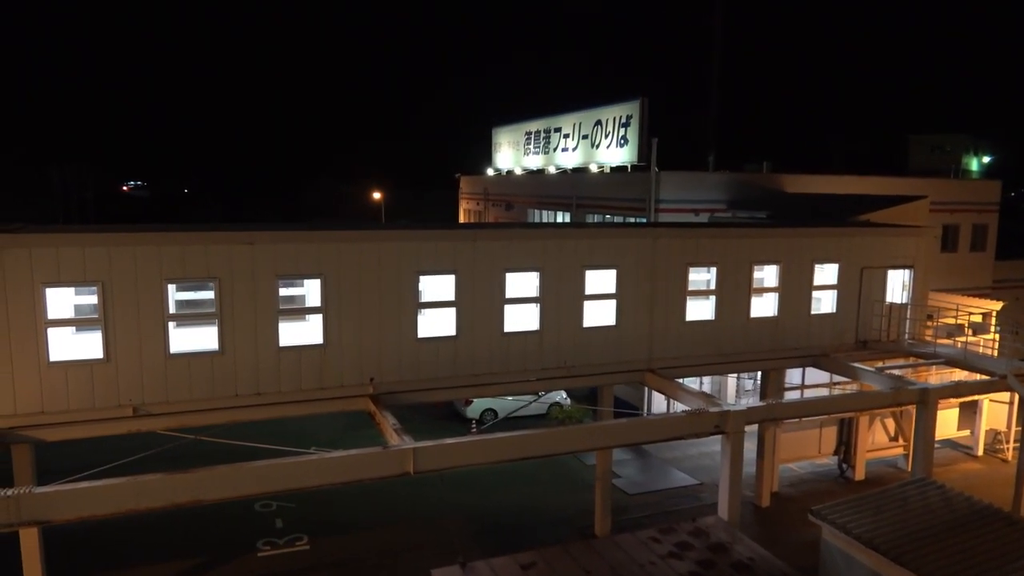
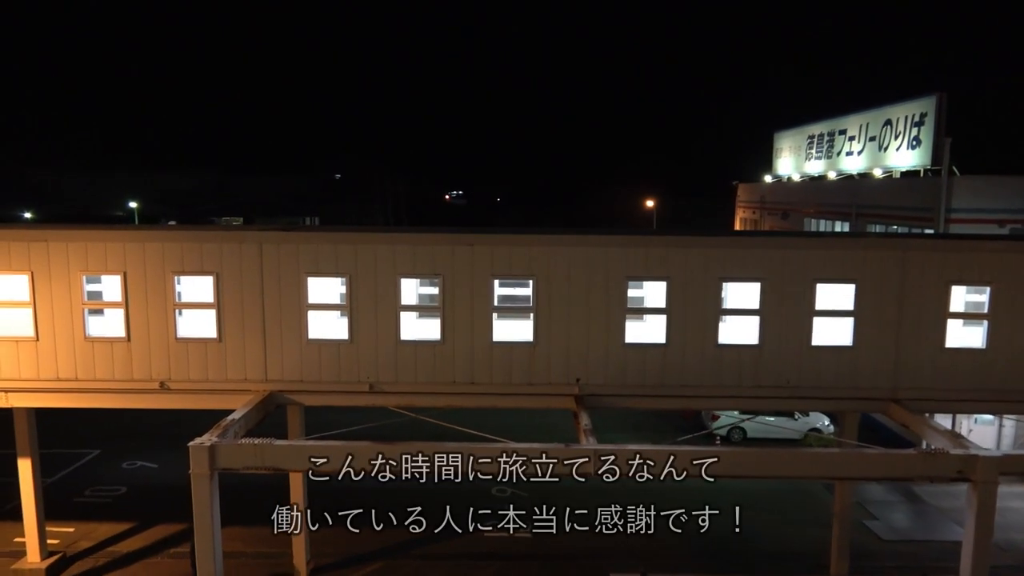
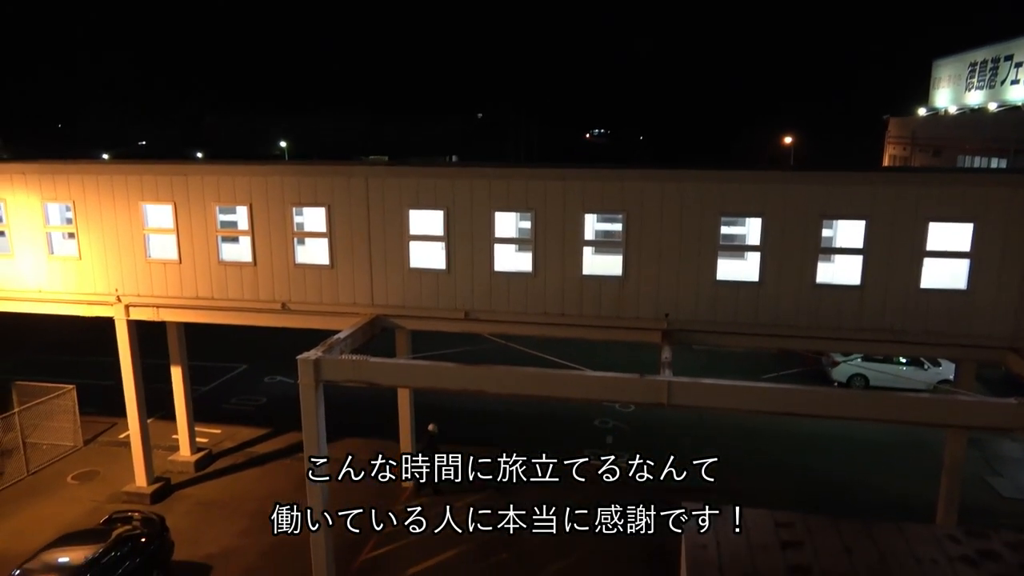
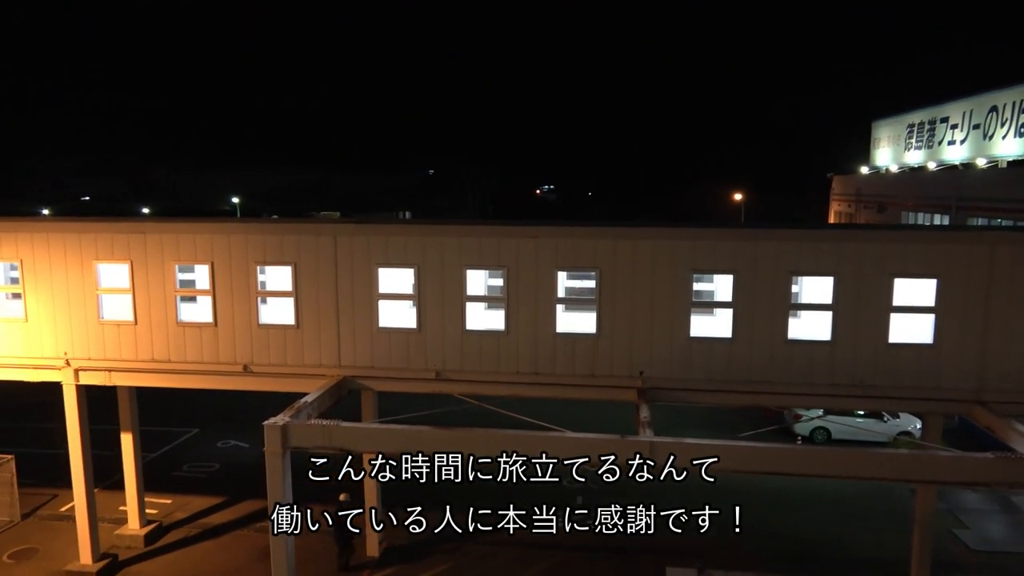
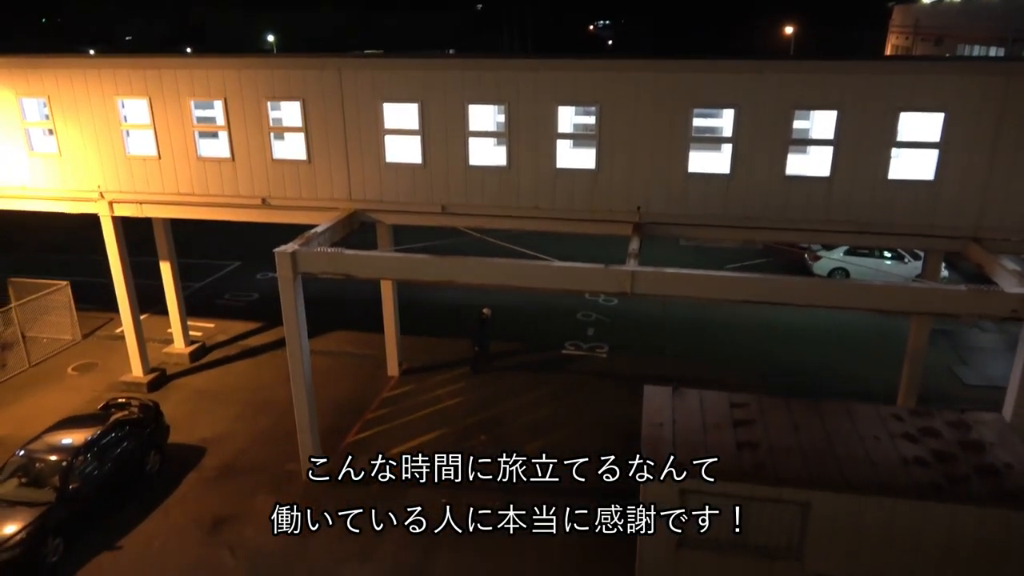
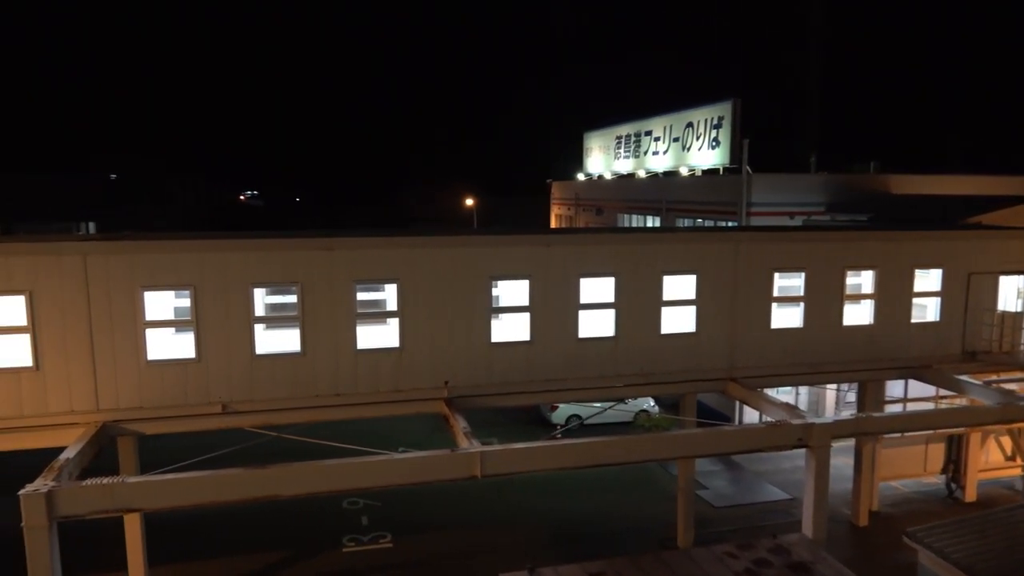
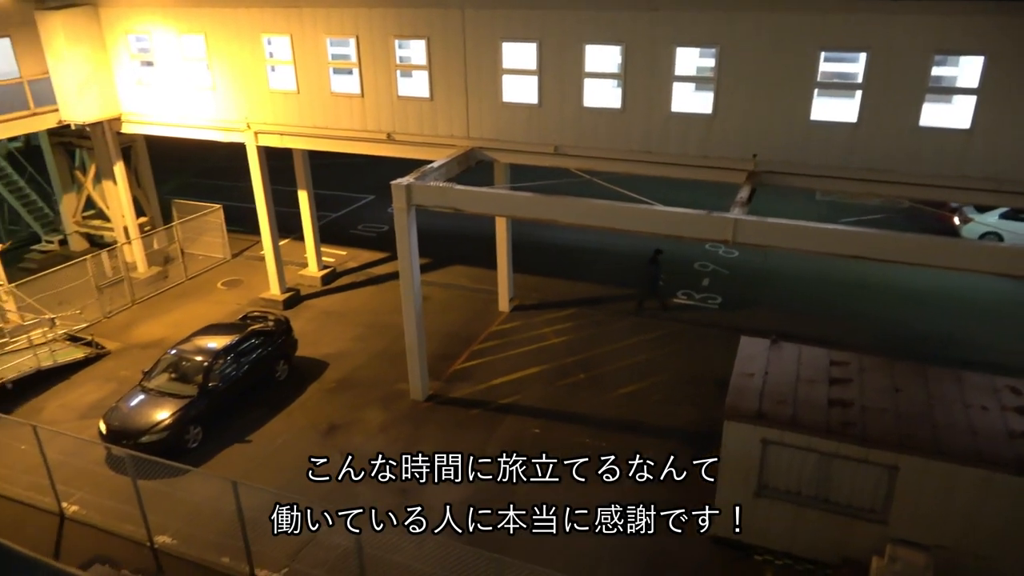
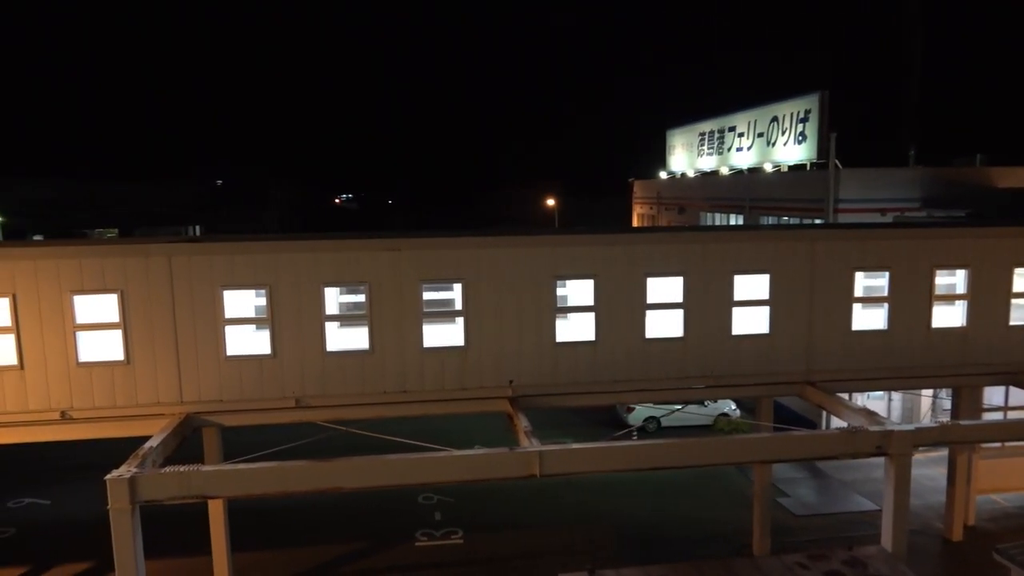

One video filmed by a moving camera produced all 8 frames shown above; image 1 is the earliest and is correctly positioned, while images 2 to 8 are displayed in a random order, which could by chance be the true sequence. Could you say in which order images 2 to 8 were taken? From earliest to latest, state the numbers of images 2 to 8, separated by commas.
6, 8, 2, 4, 3, 5, 7
